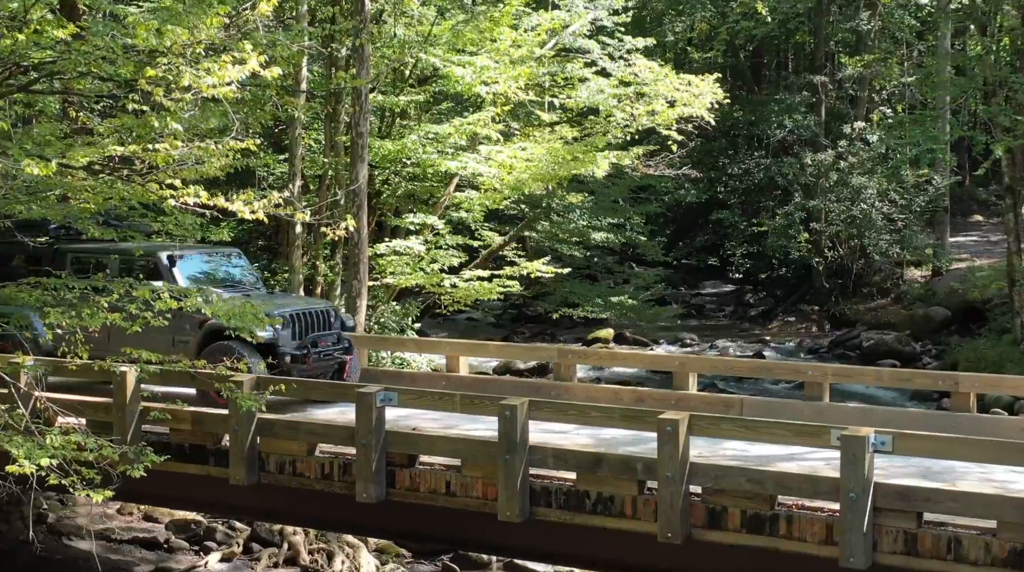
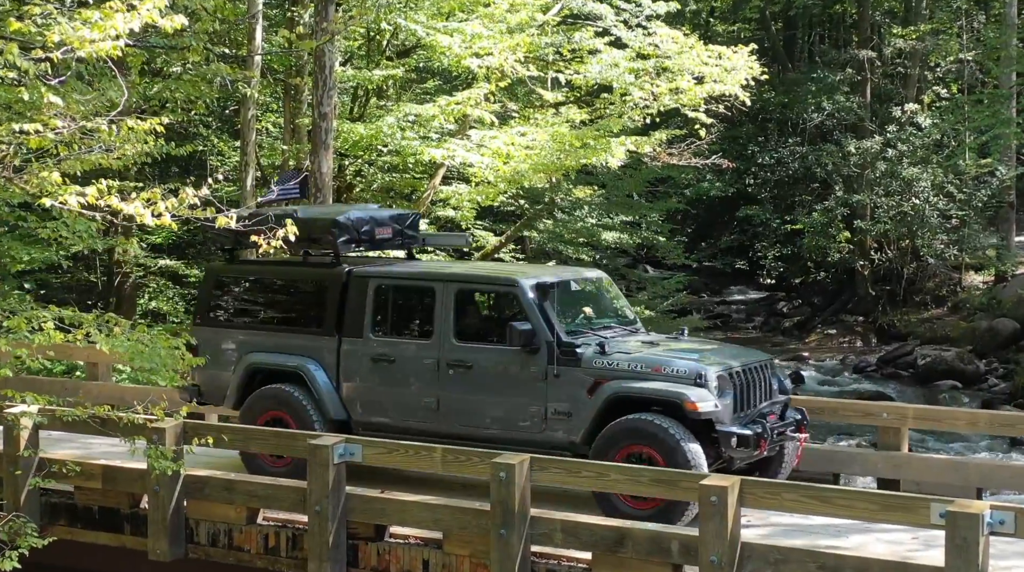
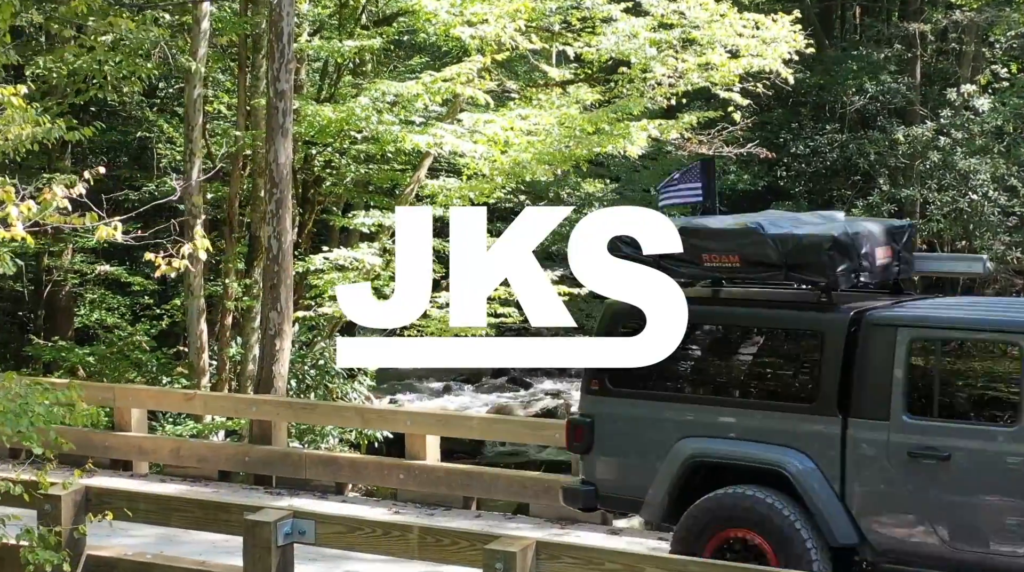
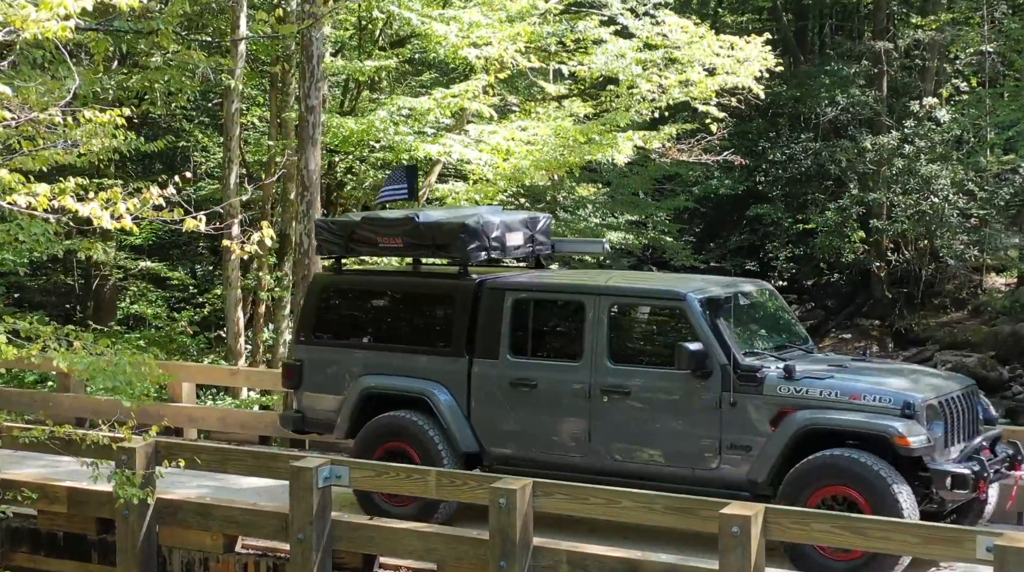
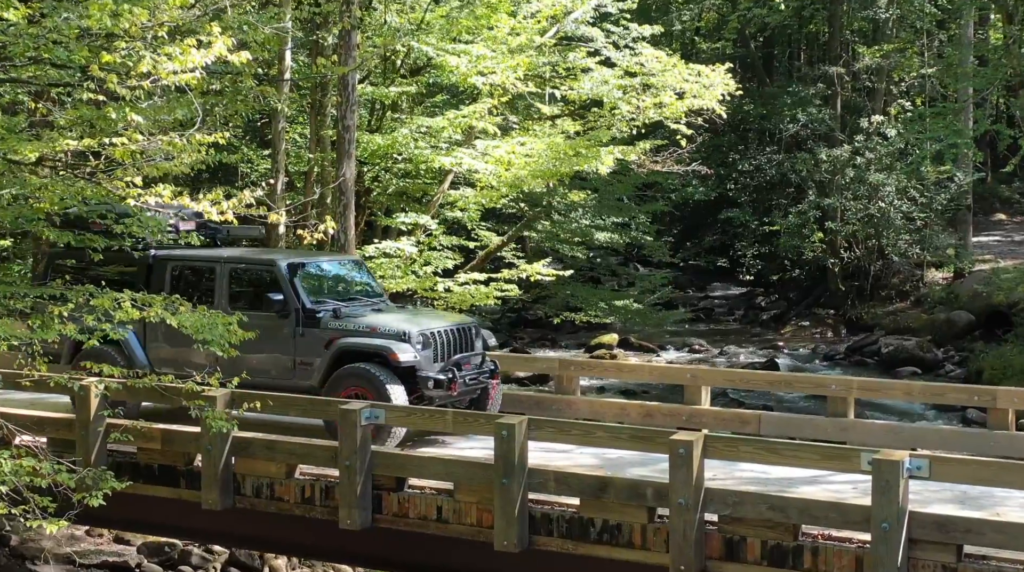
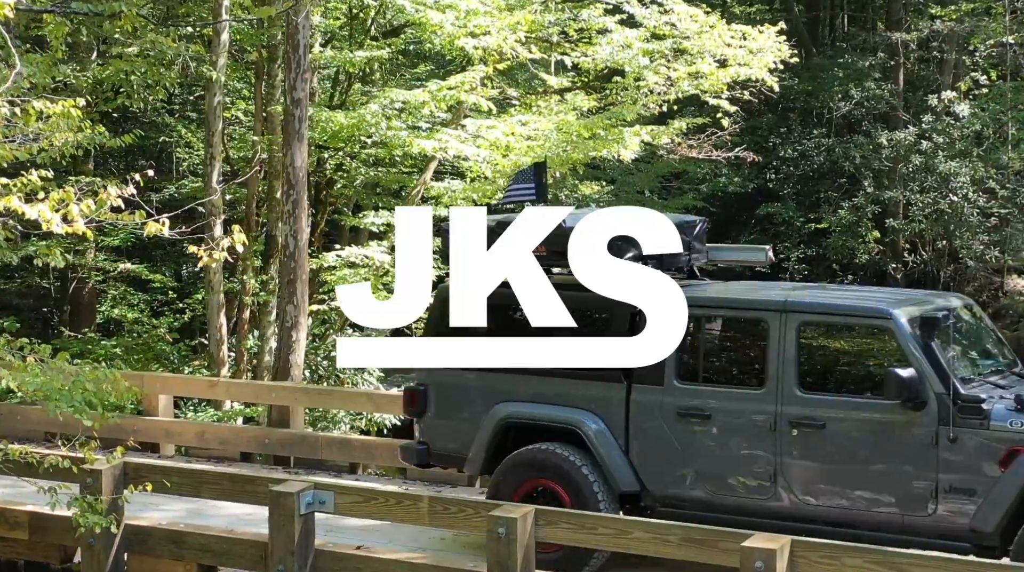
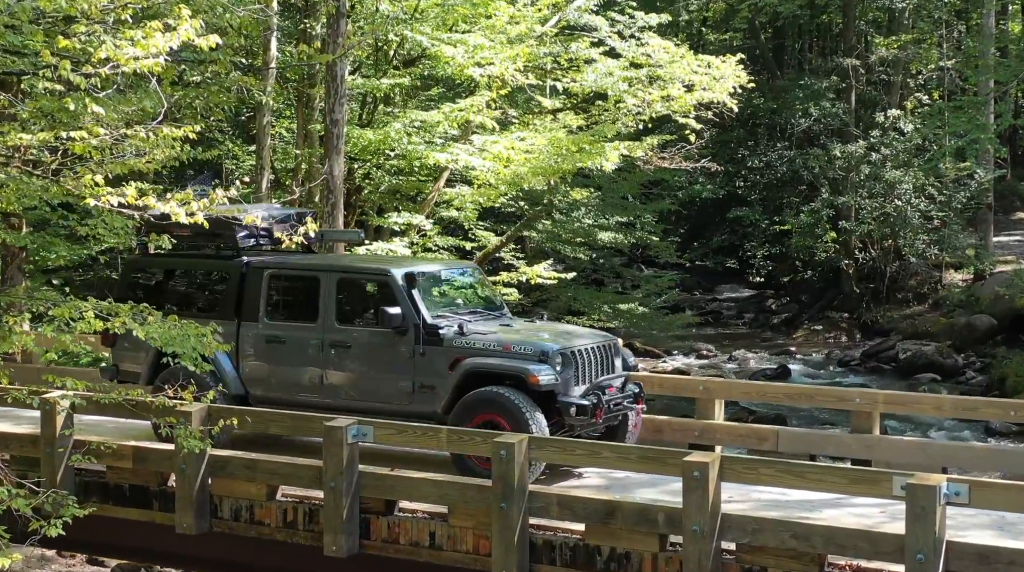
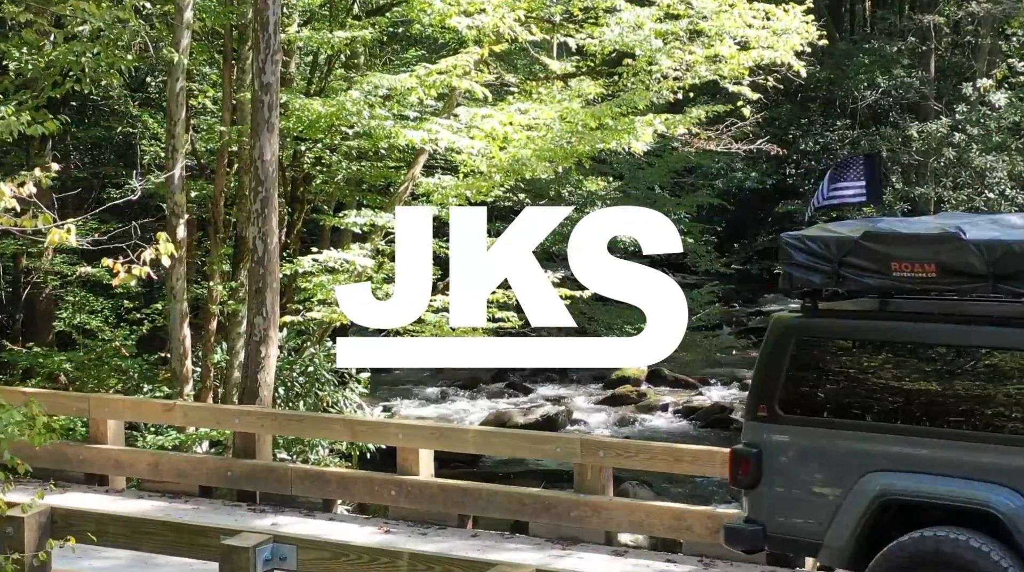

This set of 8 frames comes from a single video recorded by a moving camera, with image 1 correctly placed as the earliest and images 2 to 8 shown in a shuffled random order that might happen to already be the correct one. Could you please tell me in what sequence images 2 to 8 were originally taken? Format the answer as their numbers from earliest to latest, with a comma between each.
5, 7, 2, 4, 6, 3, 8
